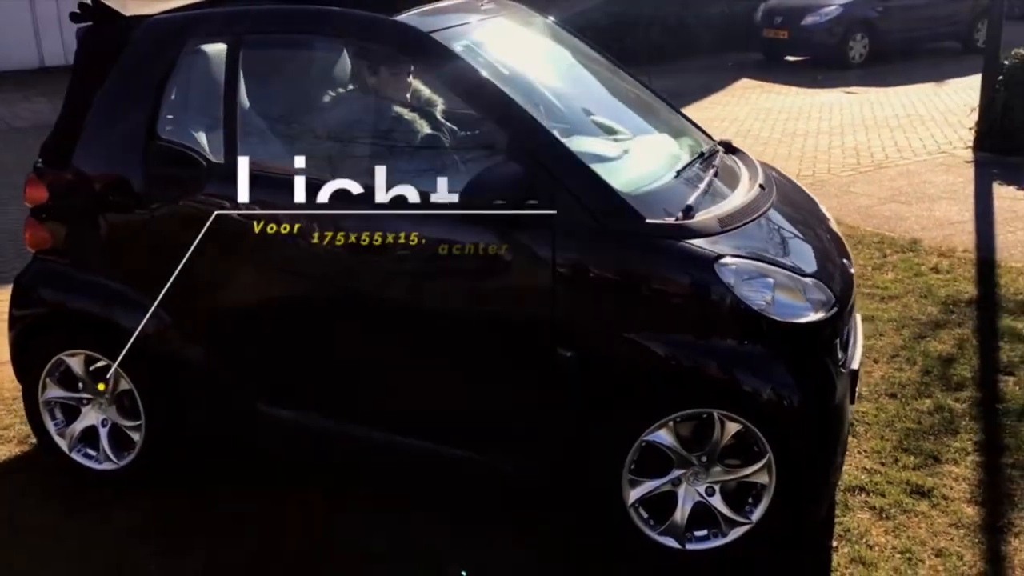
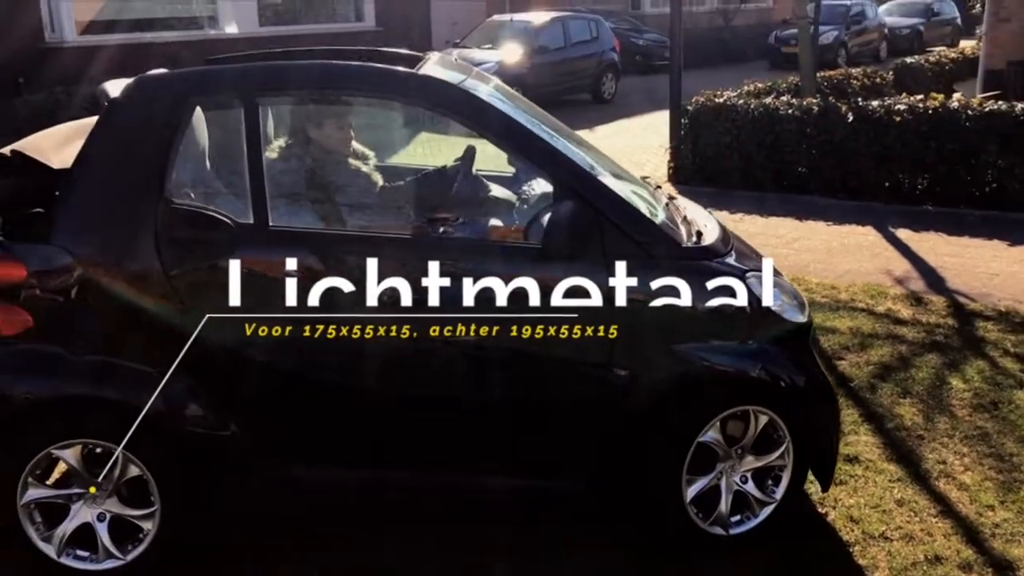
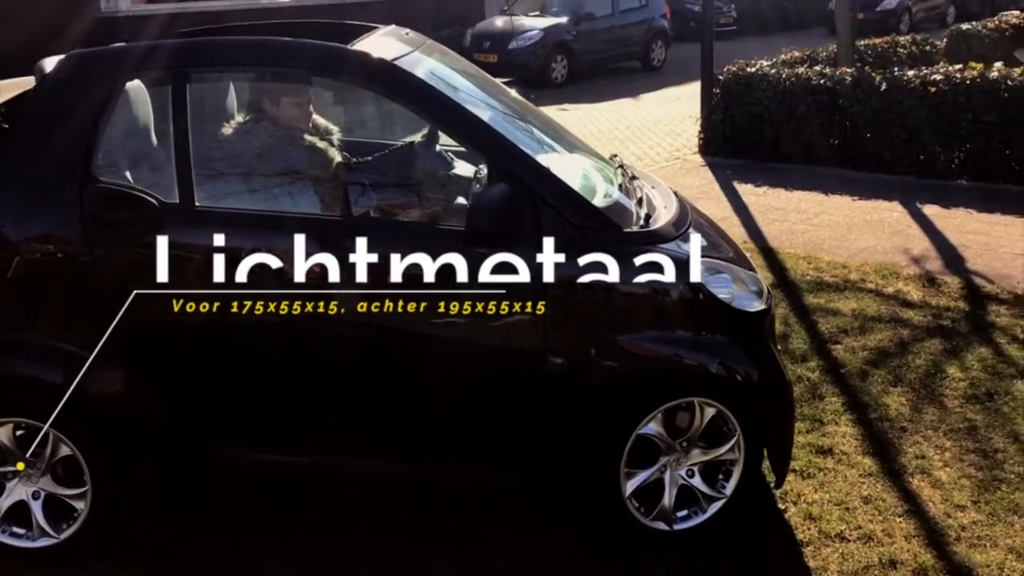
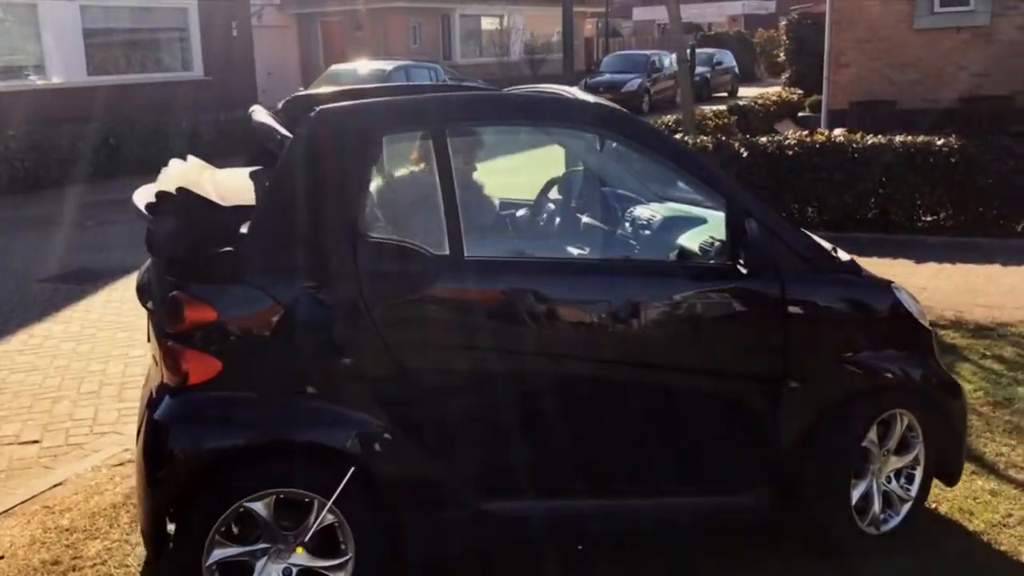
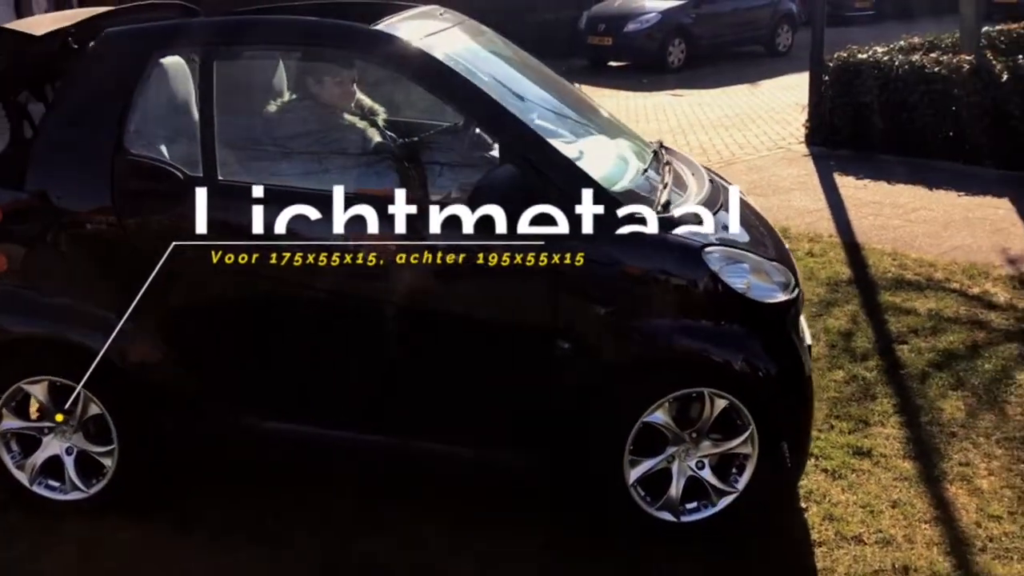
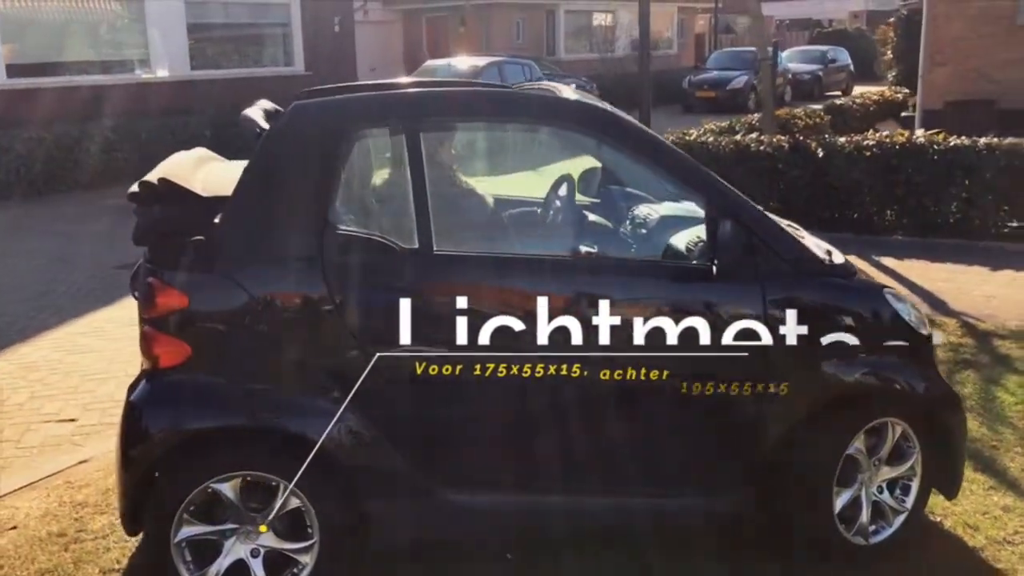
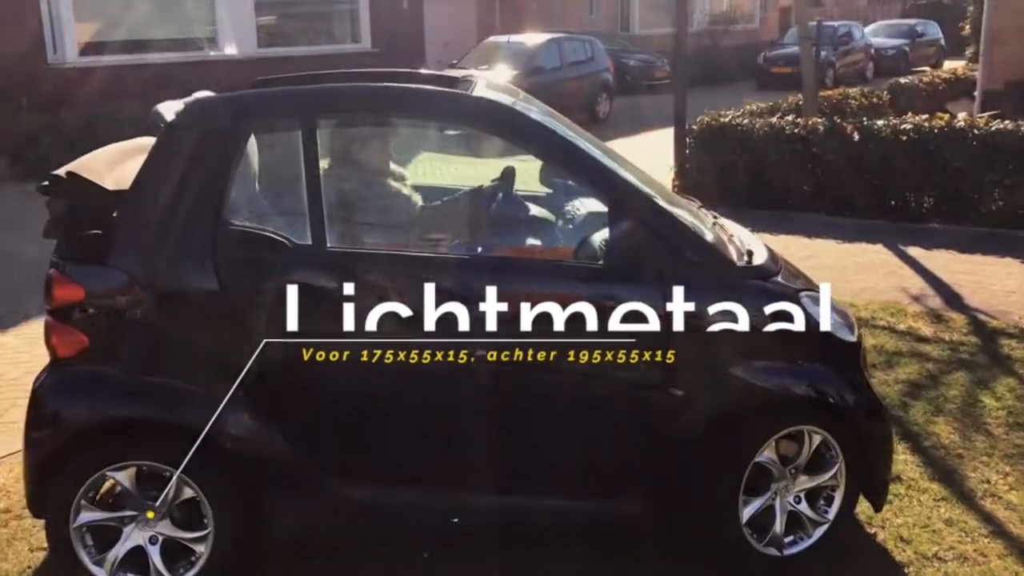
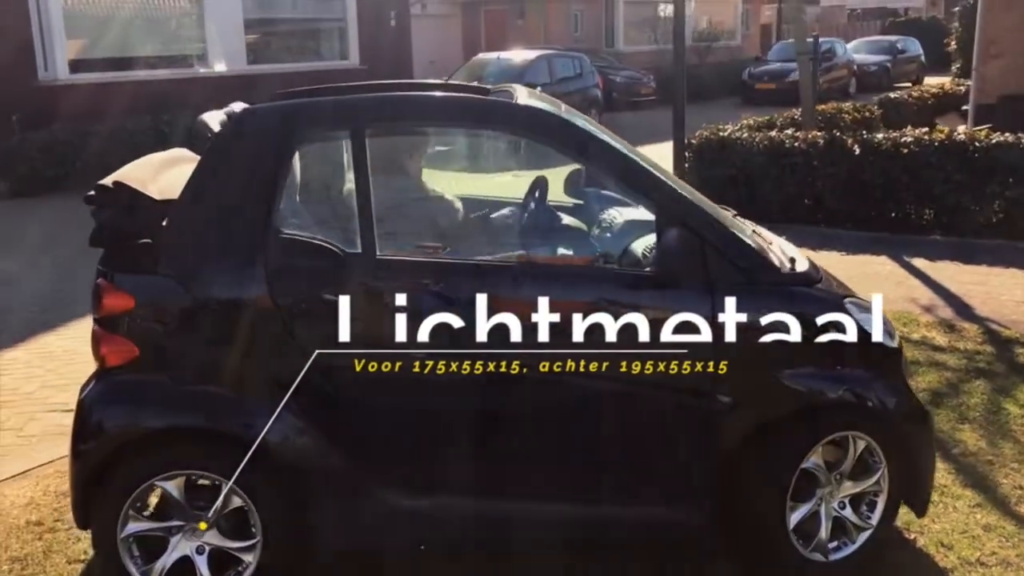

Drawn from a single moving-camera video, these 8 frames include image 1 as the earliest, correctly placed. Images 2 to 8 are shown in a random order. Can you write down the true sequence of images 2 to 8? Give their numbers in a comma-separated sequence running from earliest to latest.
5, 3, 2, 7, 8, 6, 4
